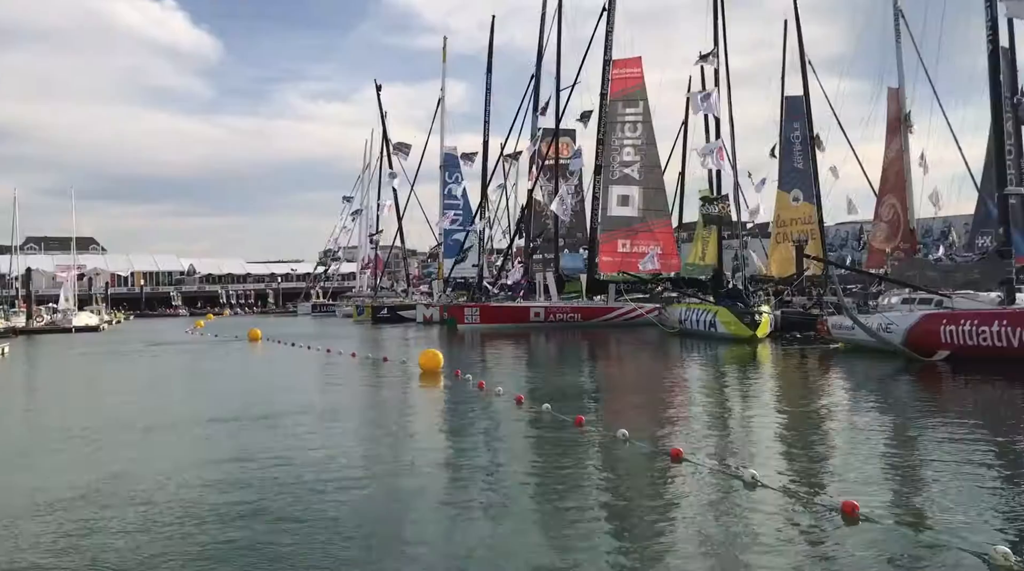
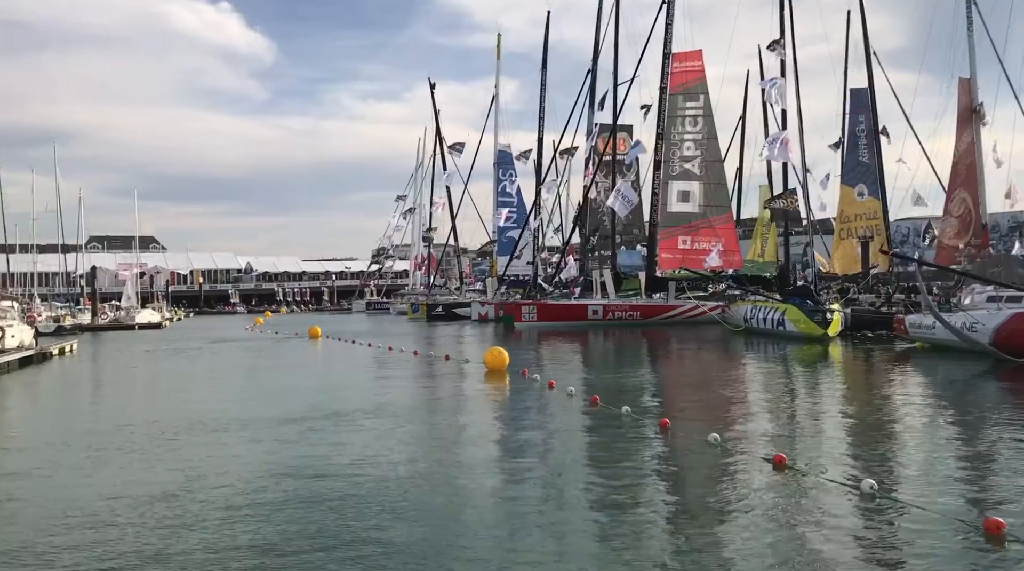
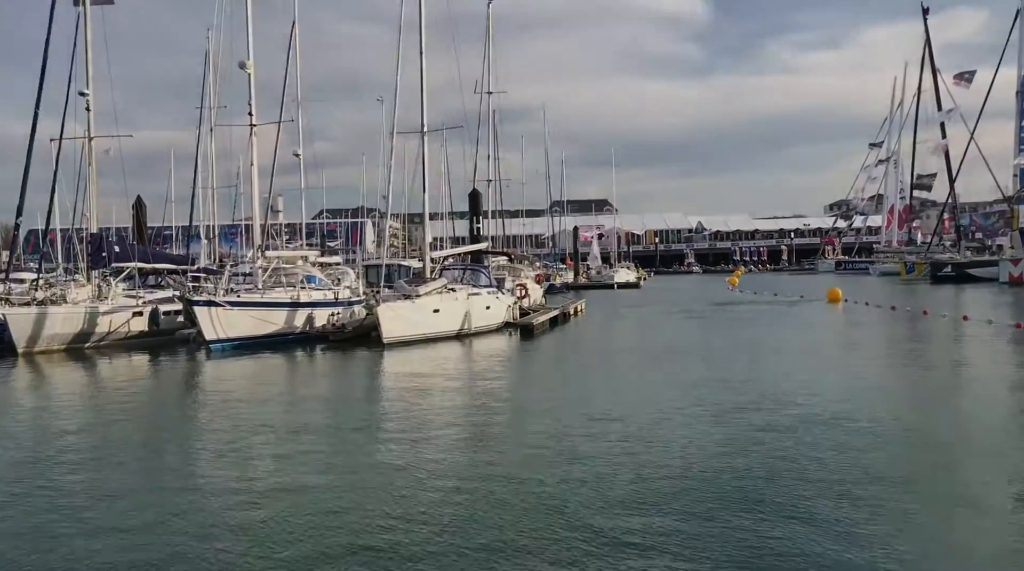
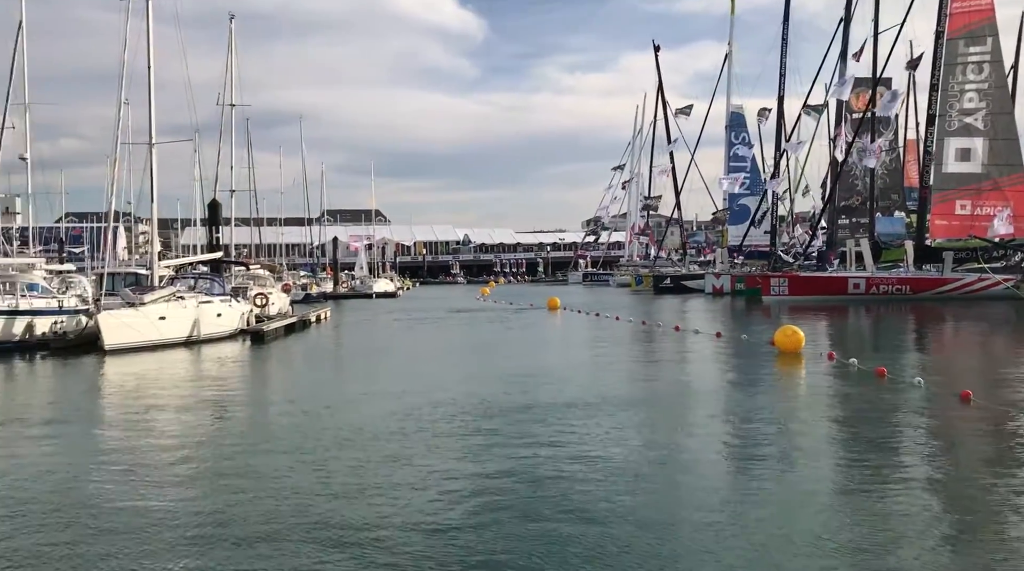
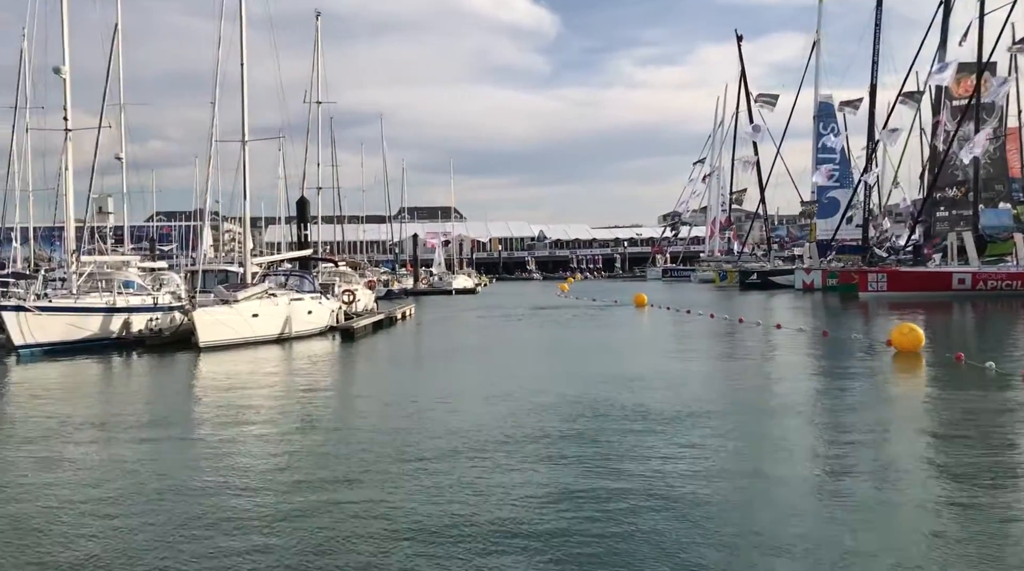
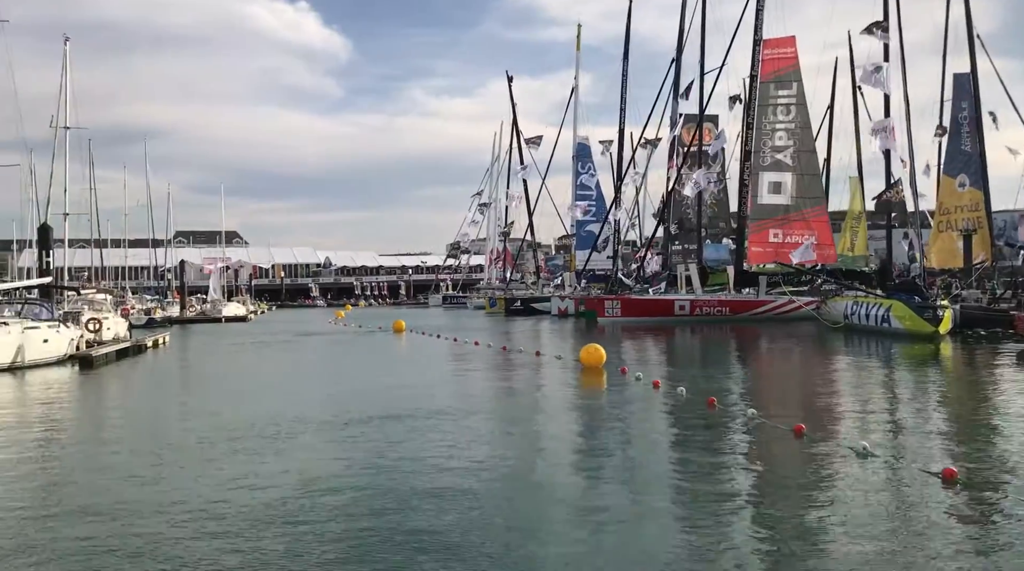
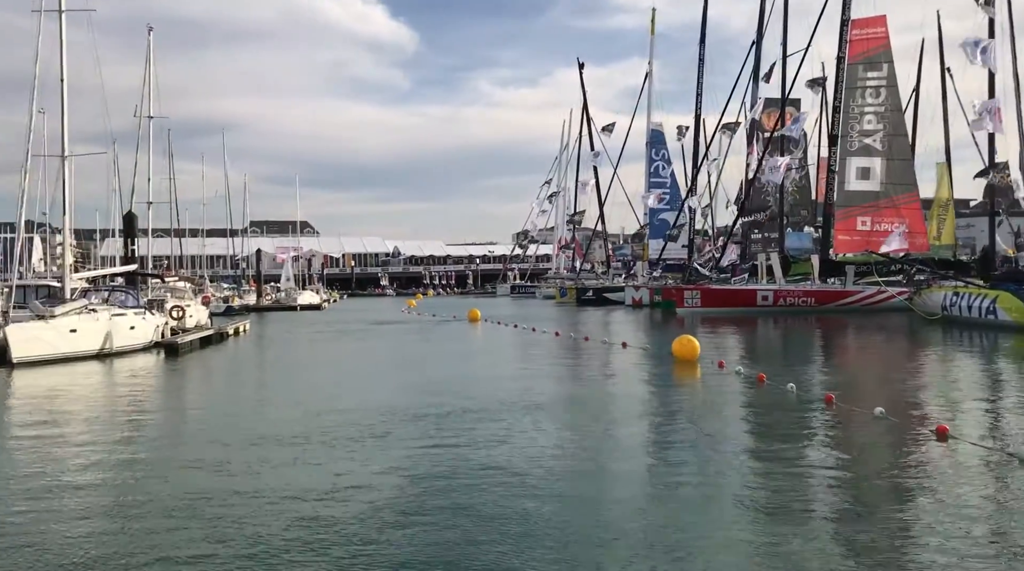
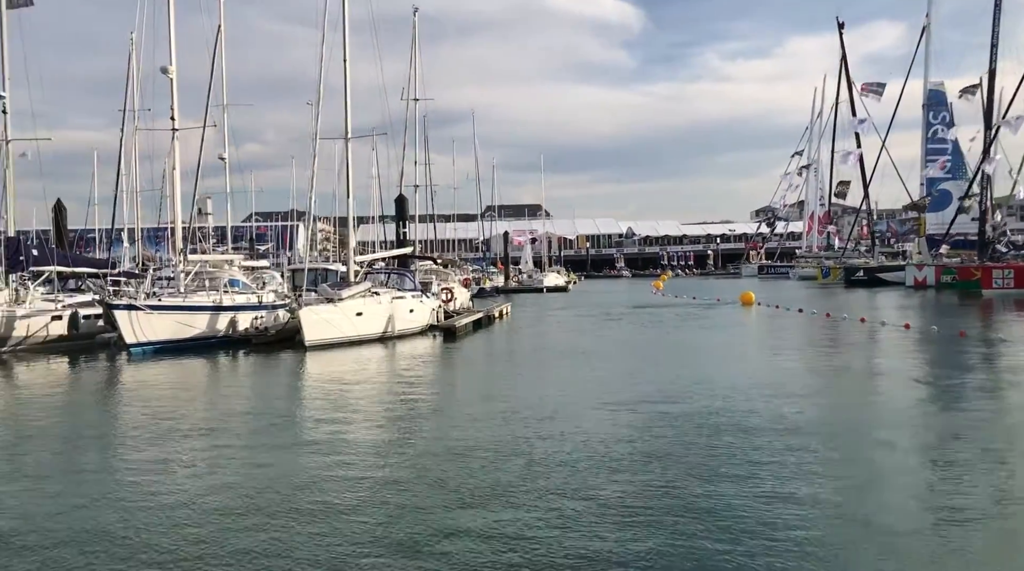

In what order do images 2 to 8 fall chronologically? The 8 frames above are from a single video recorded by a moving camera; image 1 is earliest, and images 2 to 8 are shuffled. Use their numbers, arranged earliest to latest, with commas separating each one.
2, 6, 7, 4, 5, 8, 3
